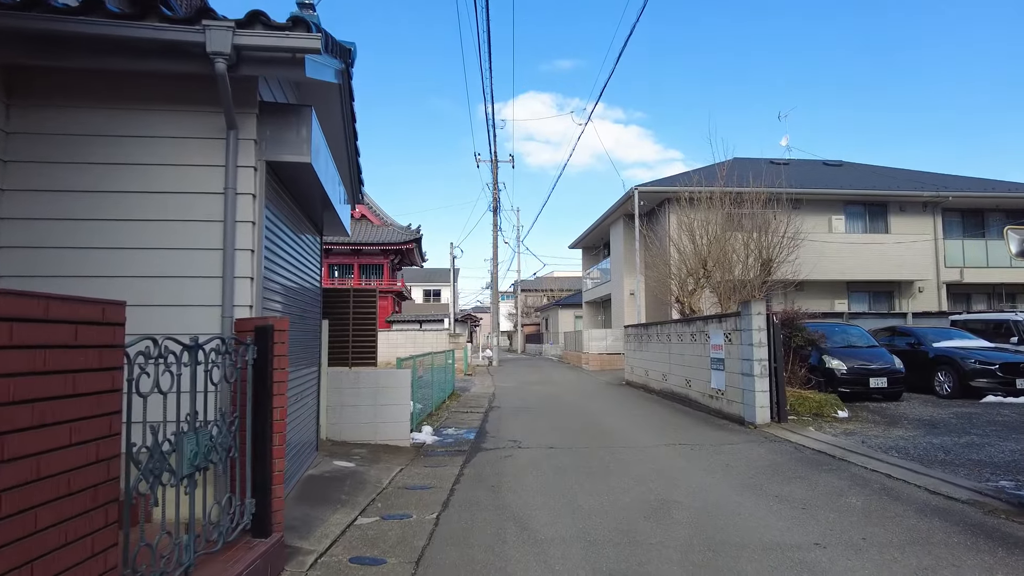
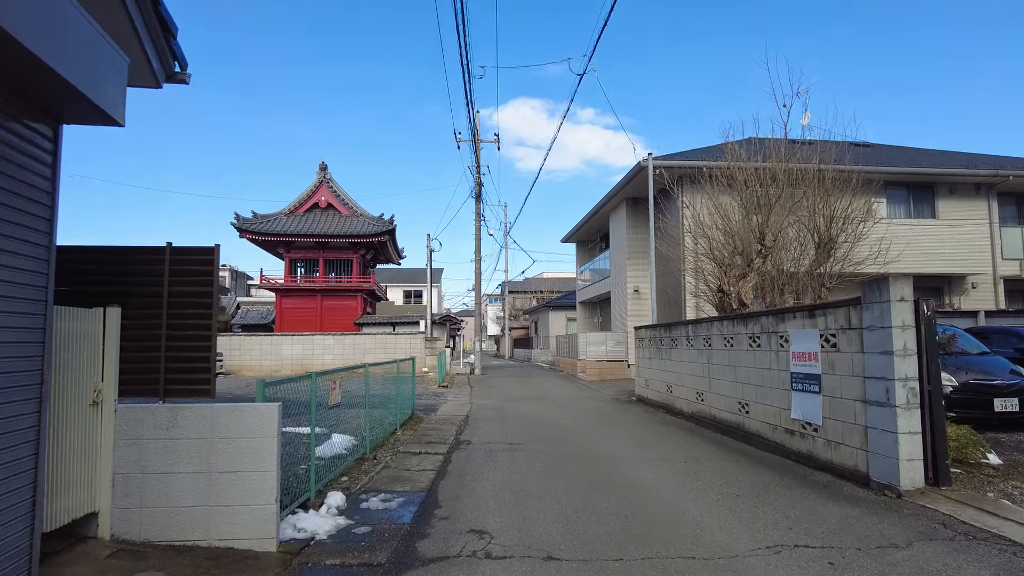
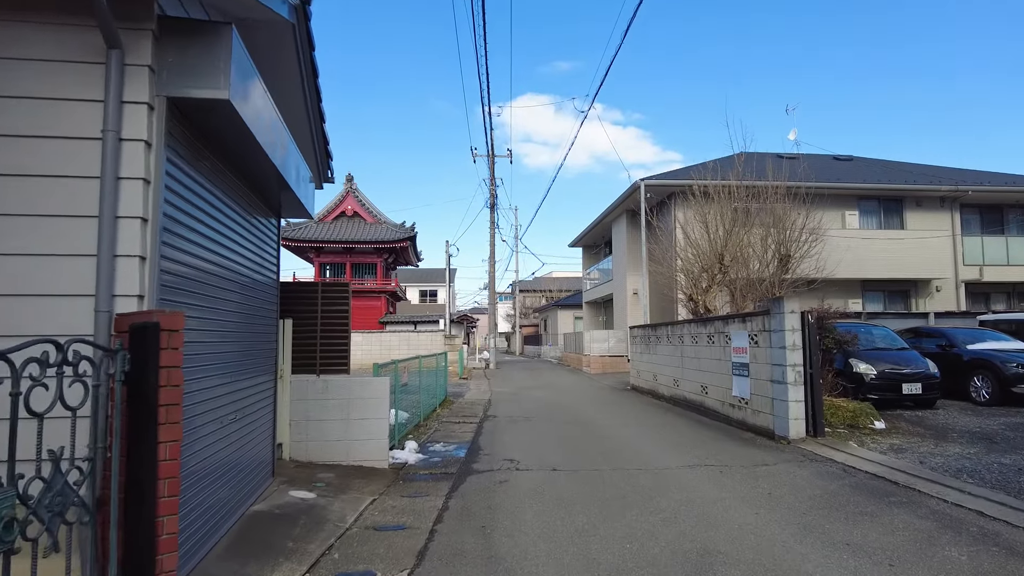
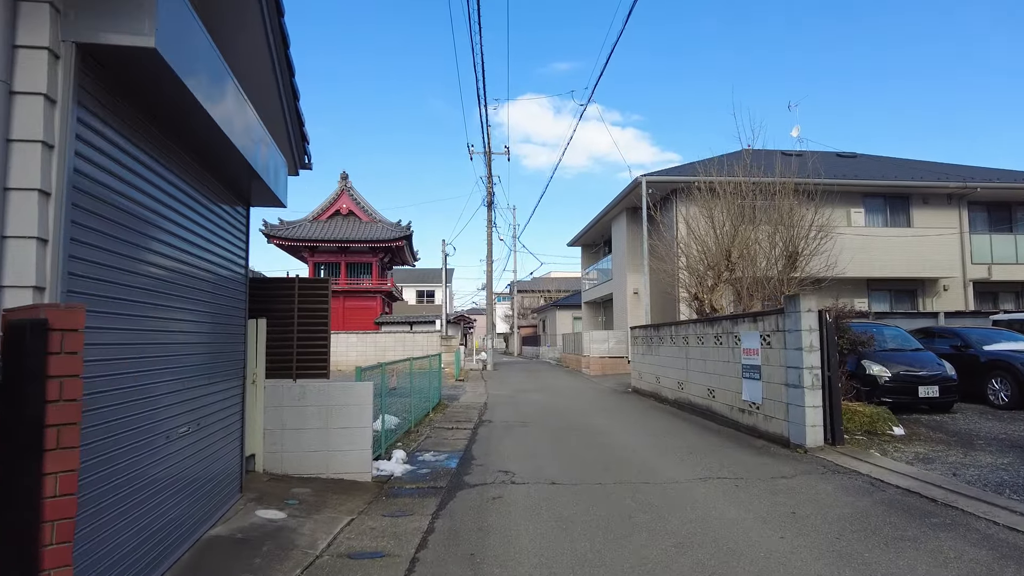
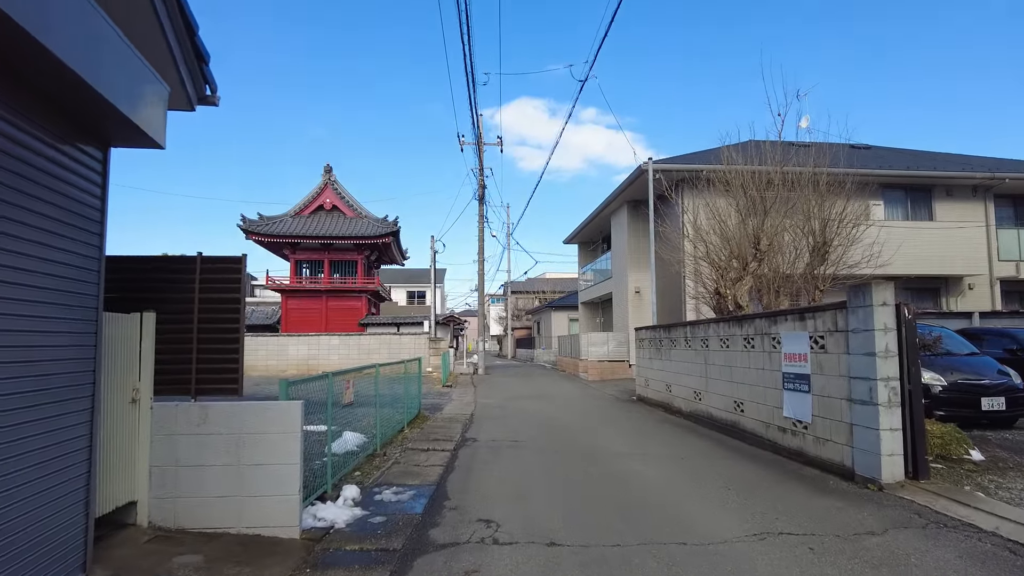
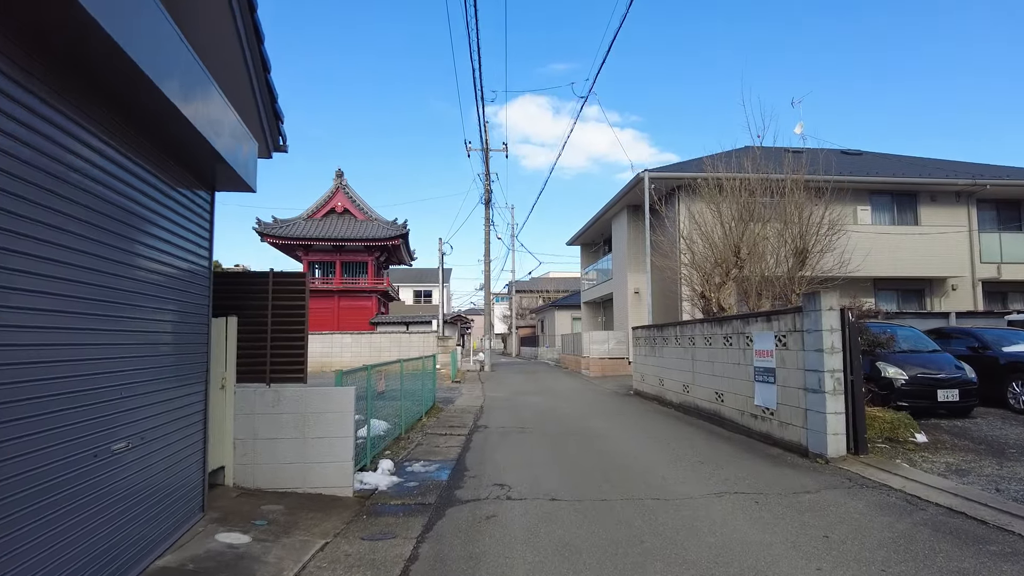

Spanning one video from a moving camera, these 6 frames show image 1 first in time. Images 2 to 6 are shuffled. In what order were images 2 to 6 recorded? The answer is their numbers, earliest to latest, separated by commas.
3, 4, 6, 5, 2
